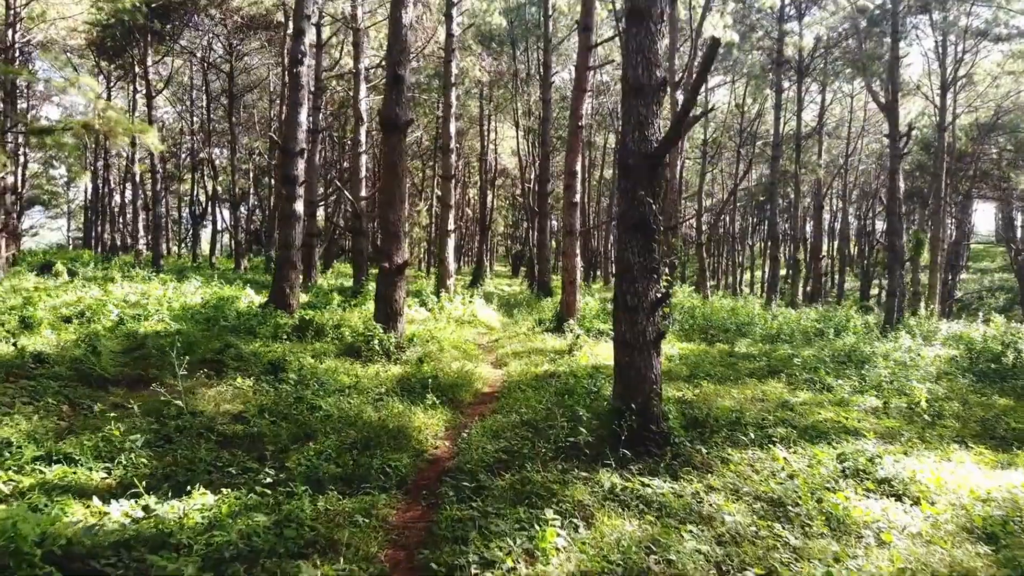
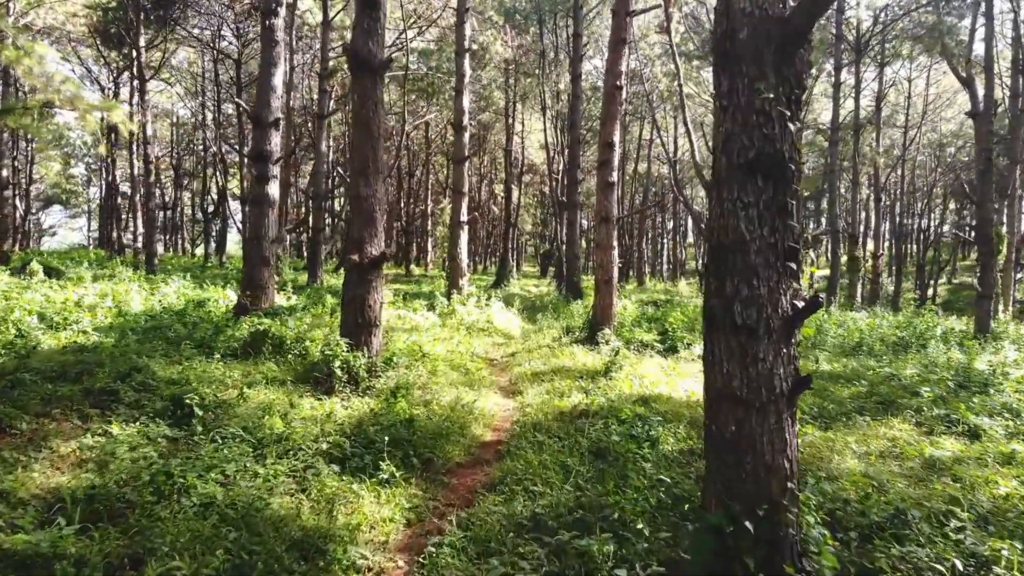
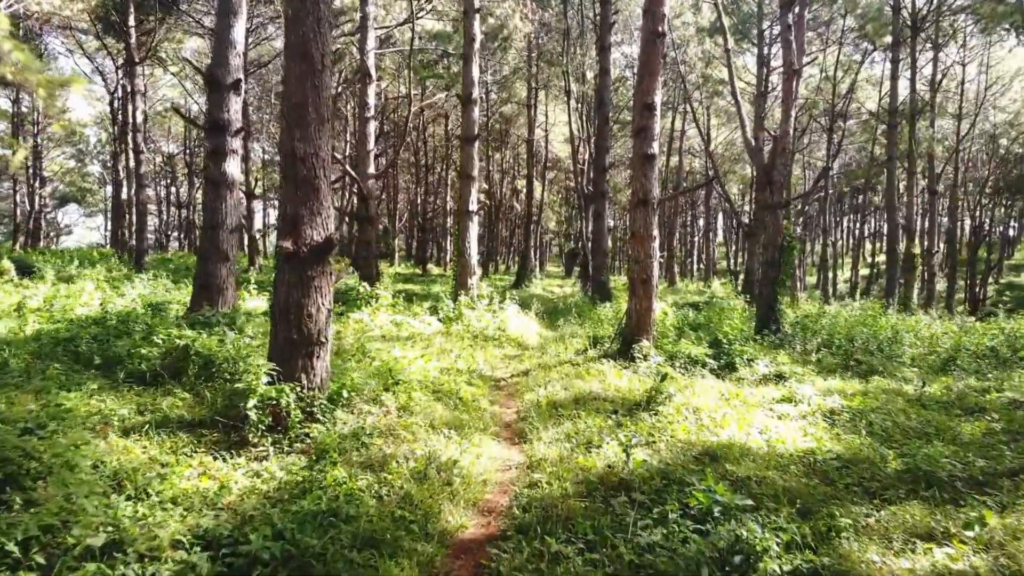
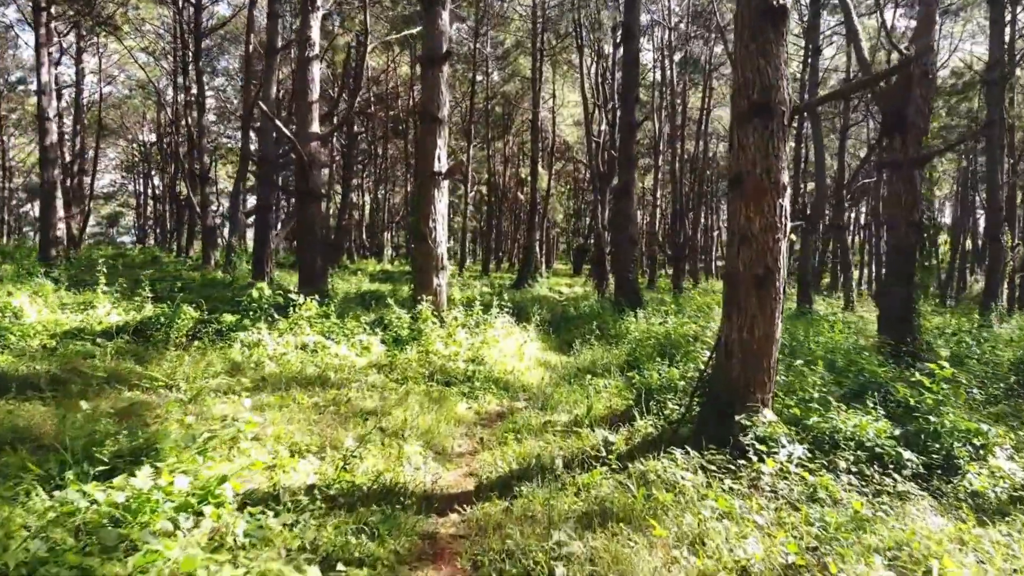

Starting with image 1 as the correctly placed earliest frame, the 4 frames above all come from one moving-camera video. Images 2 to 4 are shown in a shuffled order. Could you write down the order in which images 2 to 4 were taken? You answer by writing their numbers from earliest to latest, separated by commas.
2, 3, 4
